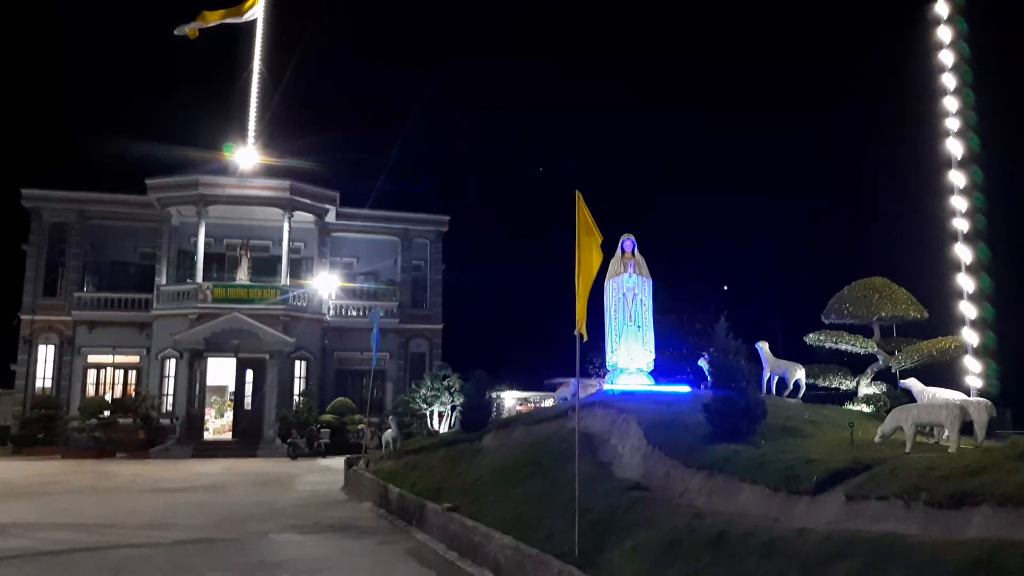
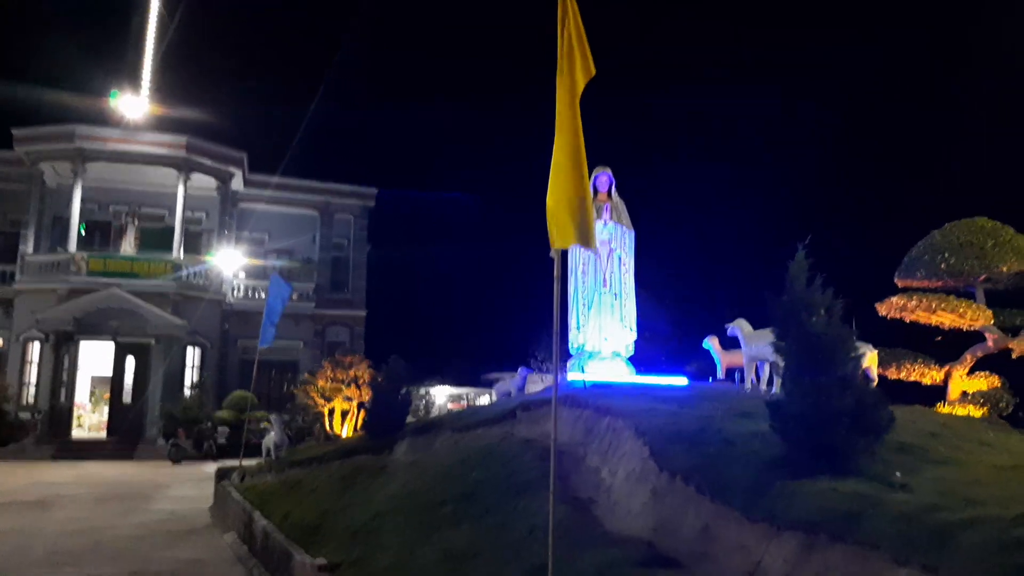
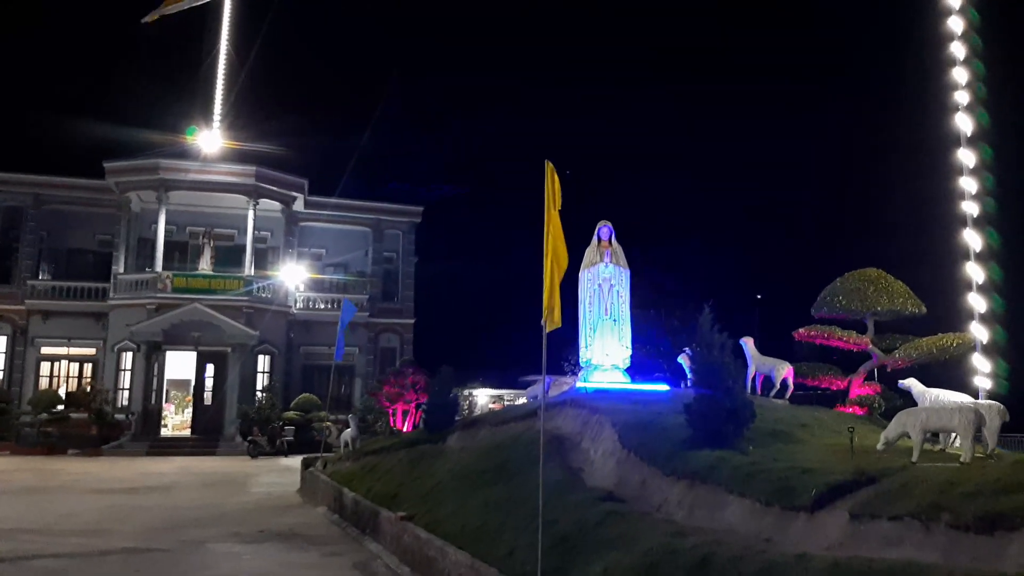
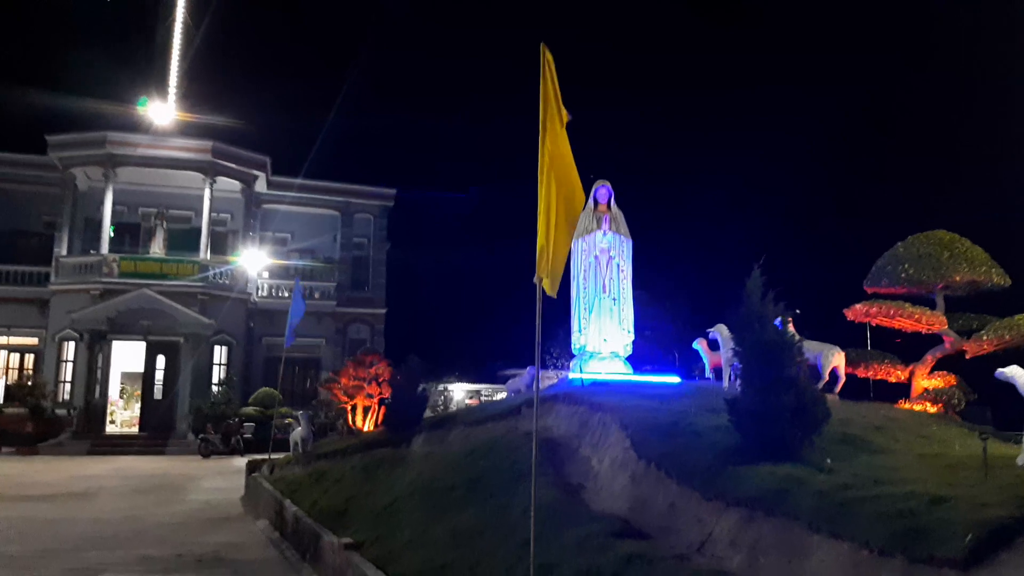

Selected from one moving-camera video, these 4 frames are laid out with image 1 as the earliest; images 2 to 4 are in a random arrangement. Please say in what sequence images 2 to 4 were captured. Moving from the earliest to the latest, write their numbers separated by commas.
3, 4, 2
